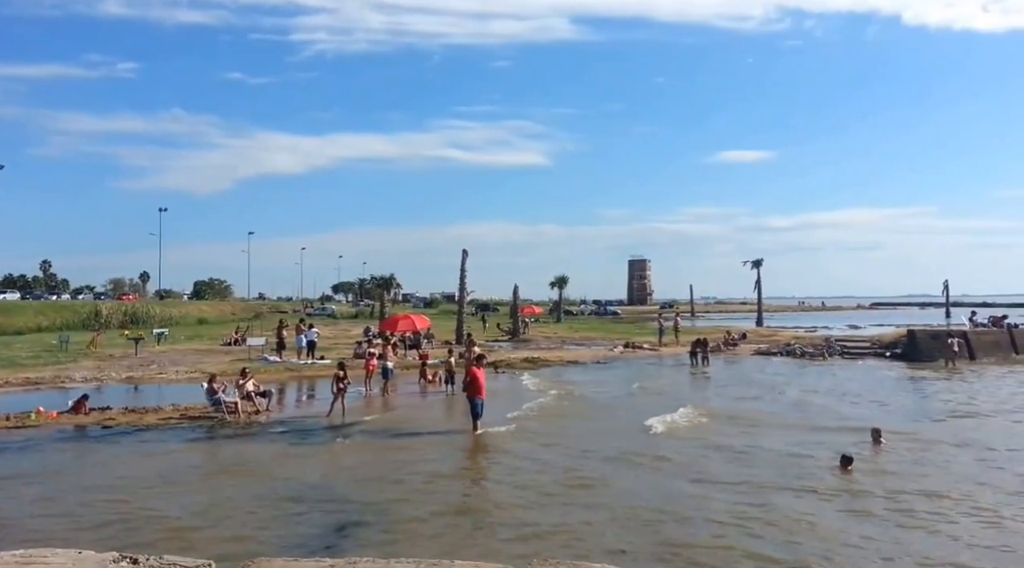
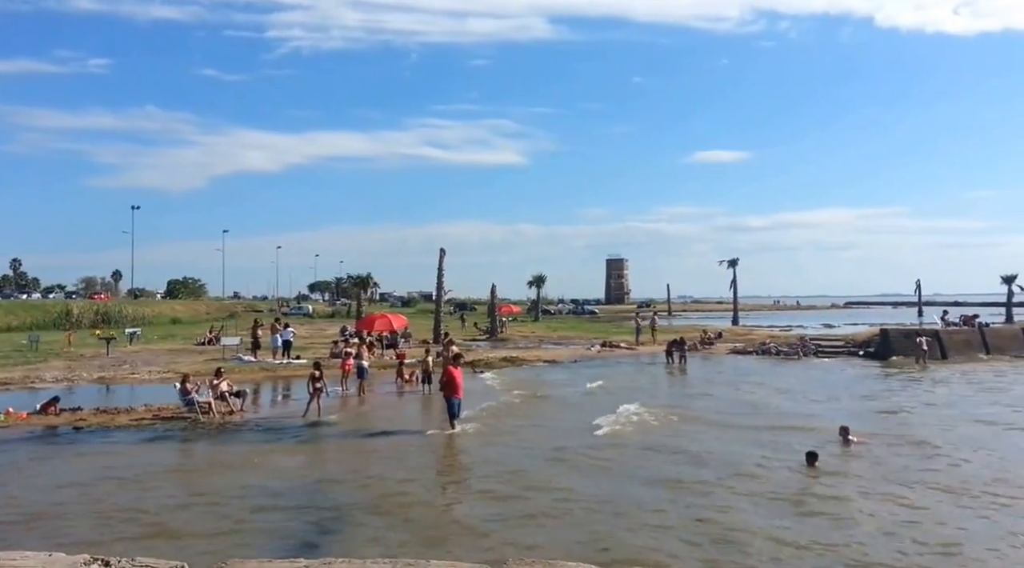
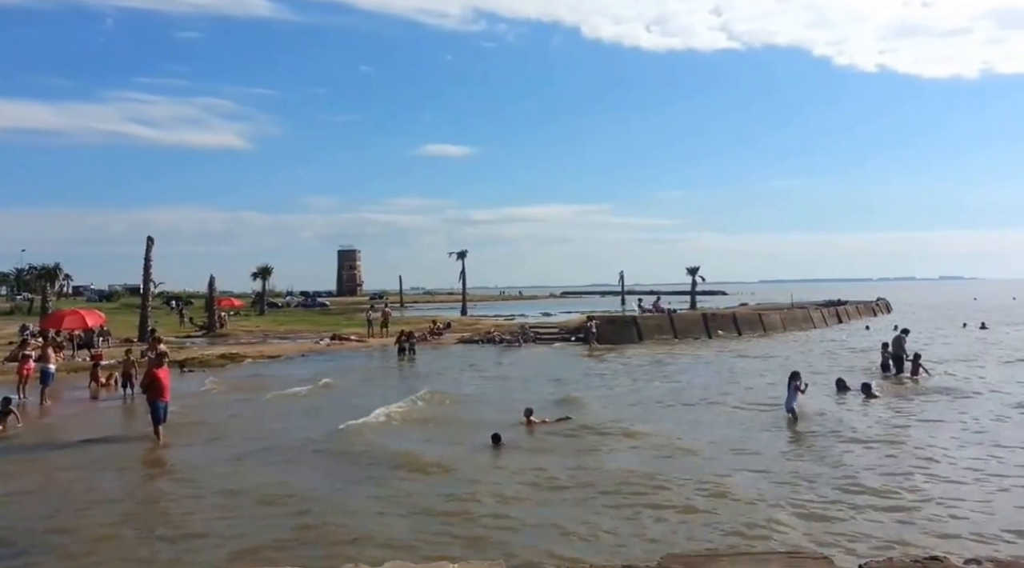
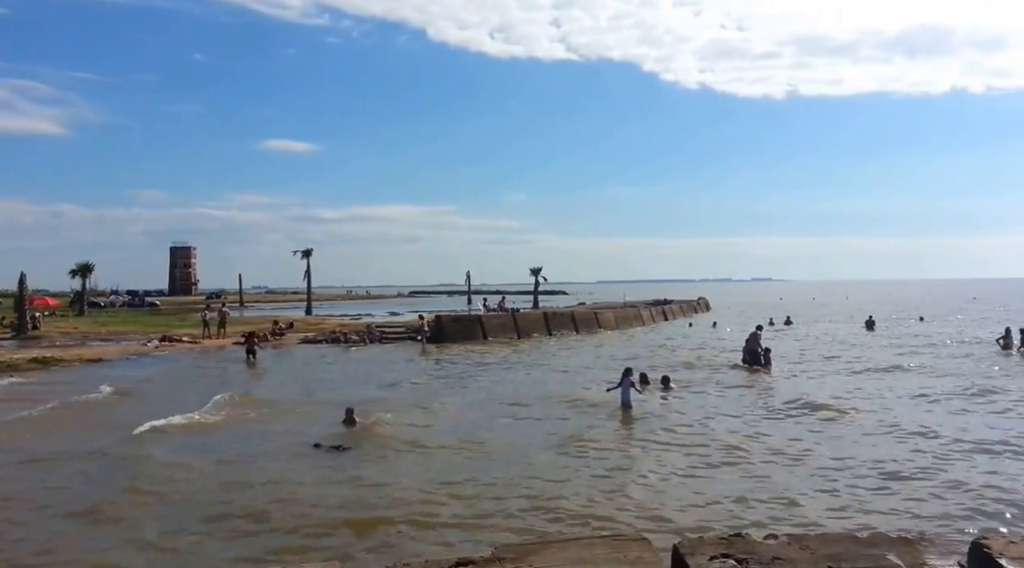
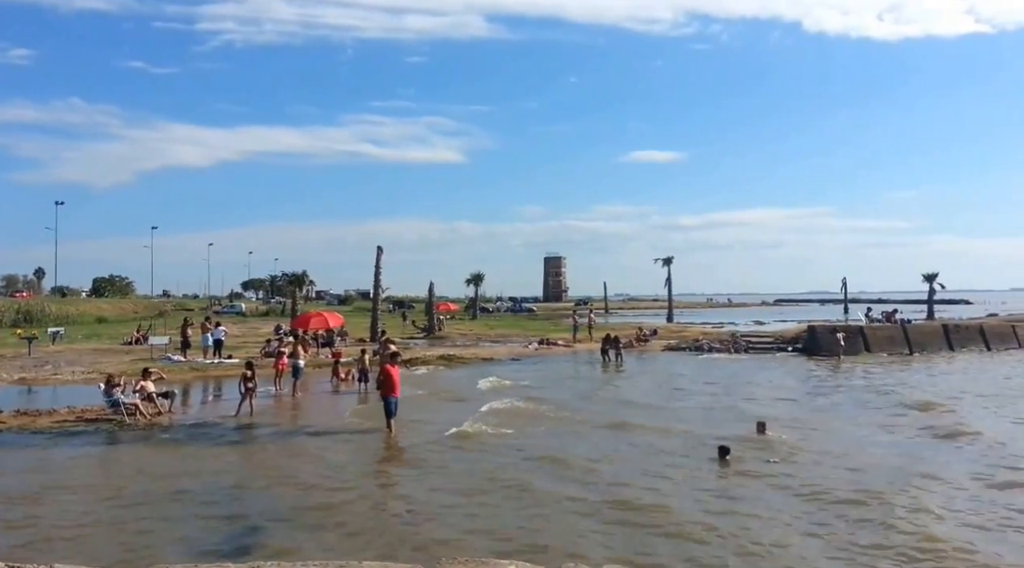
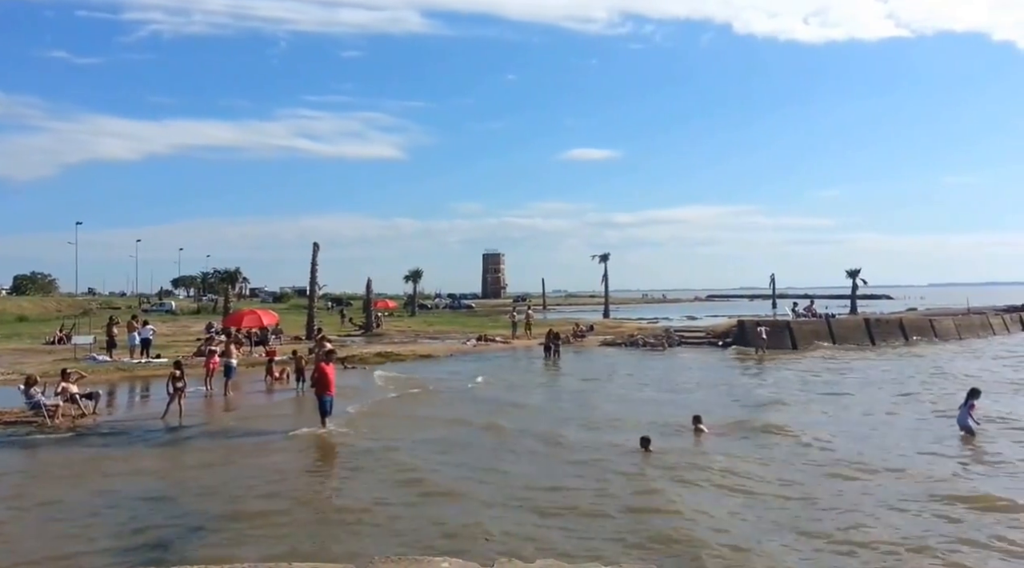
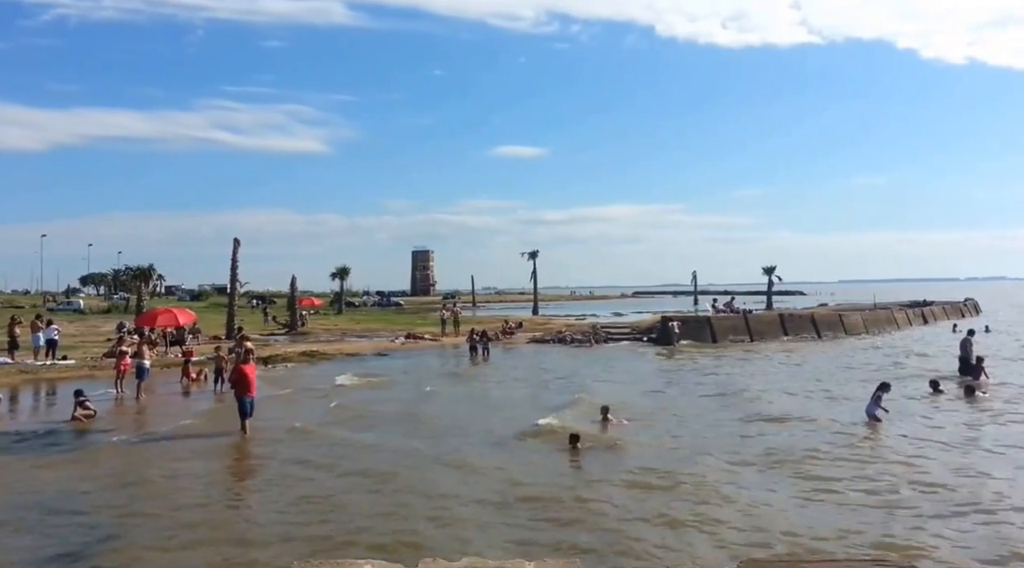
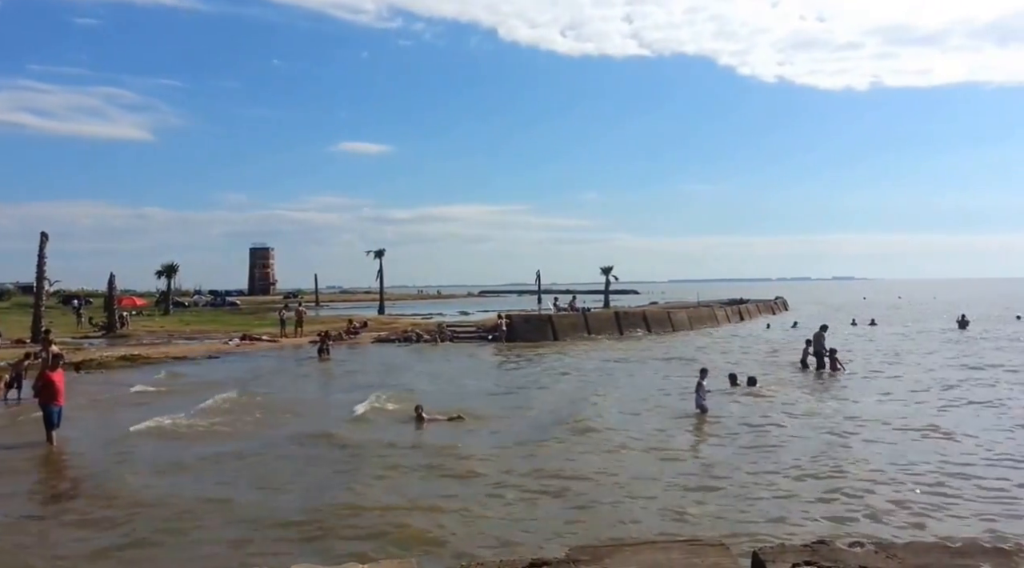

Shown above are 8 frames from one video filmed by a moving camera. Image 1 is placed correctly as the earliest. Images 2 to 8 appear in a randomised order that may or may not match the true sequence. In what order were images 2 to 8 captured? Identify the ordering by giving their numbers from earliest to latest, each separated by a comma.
2, 5, 6, 7, 3, 8, 4
